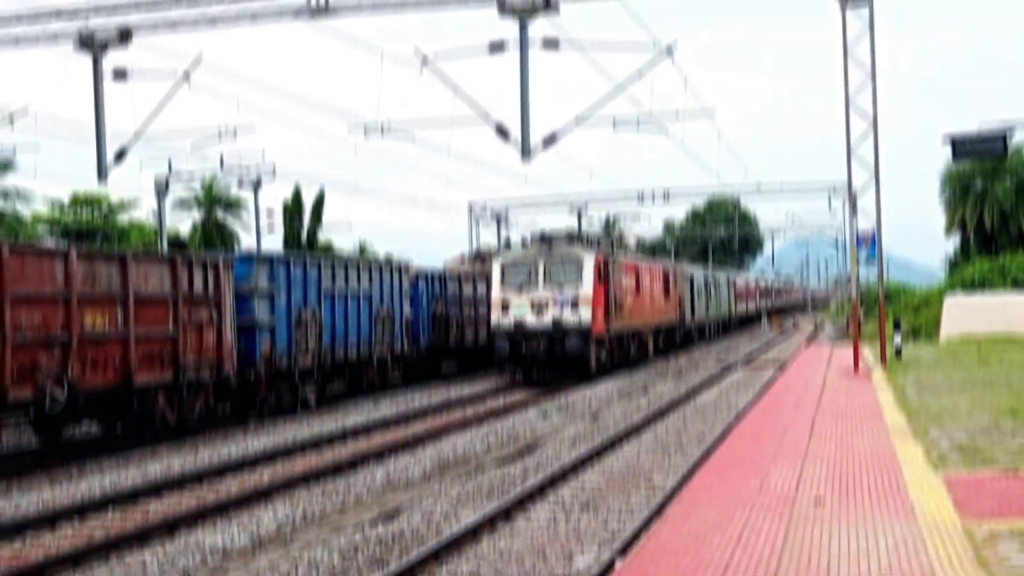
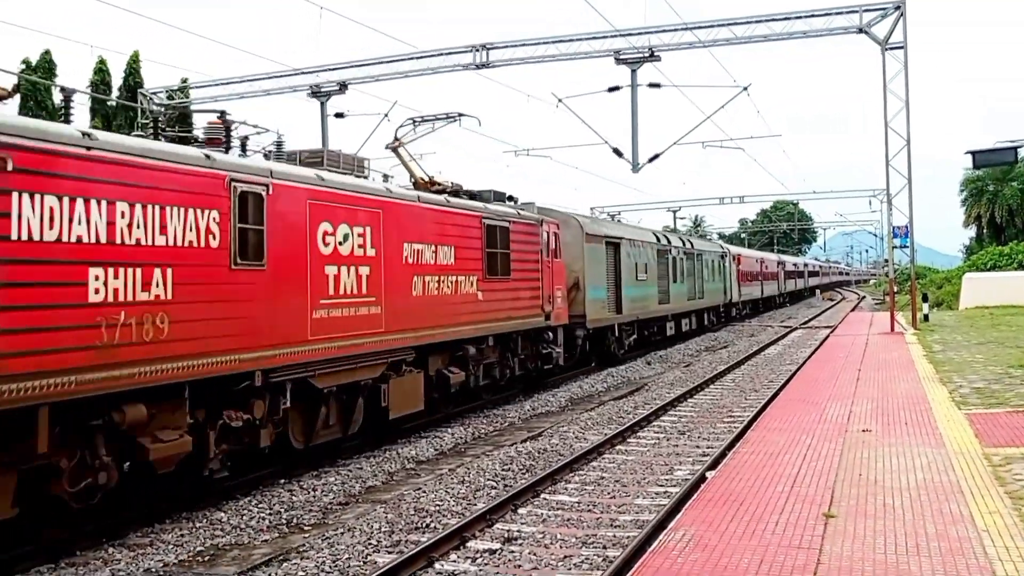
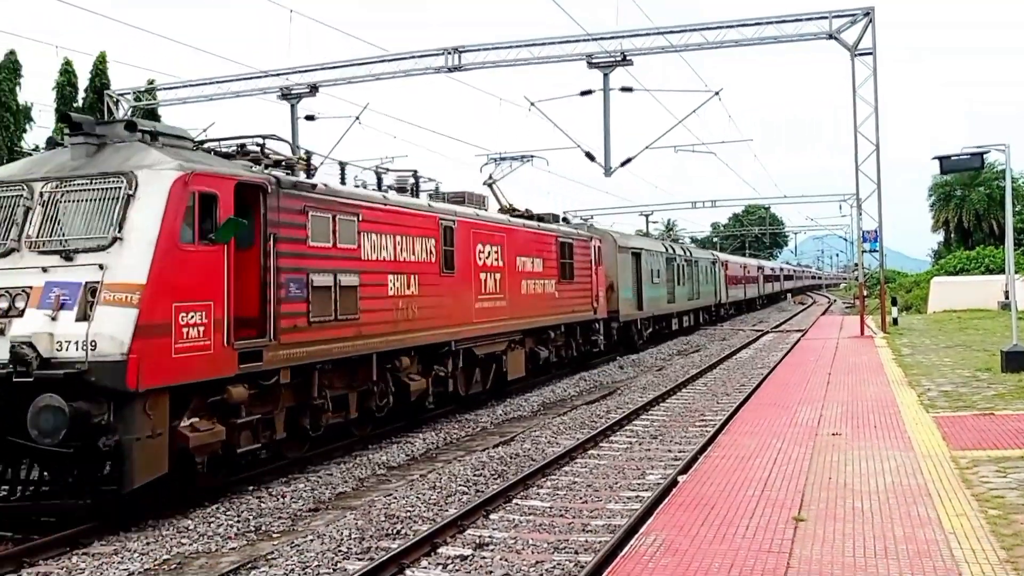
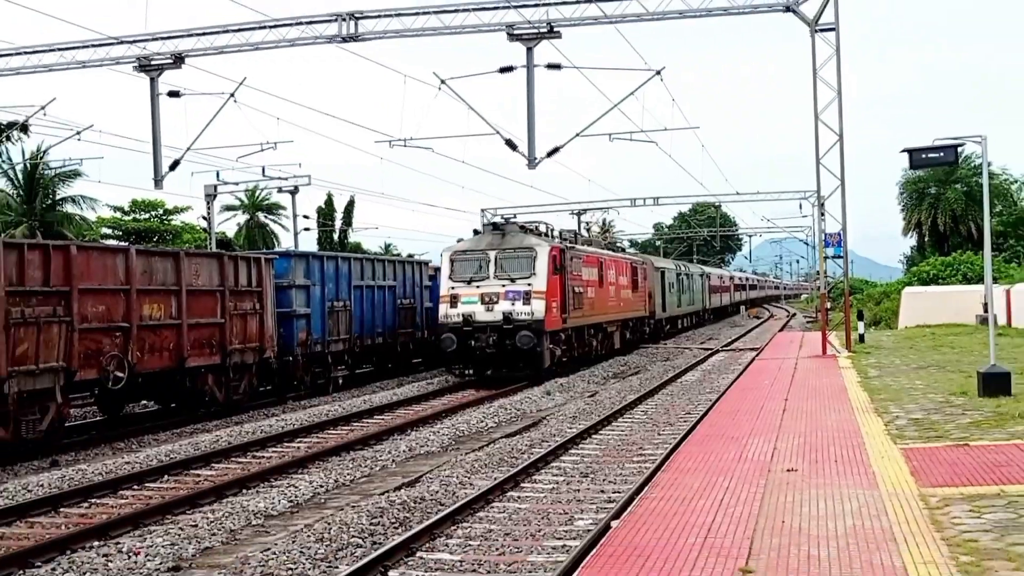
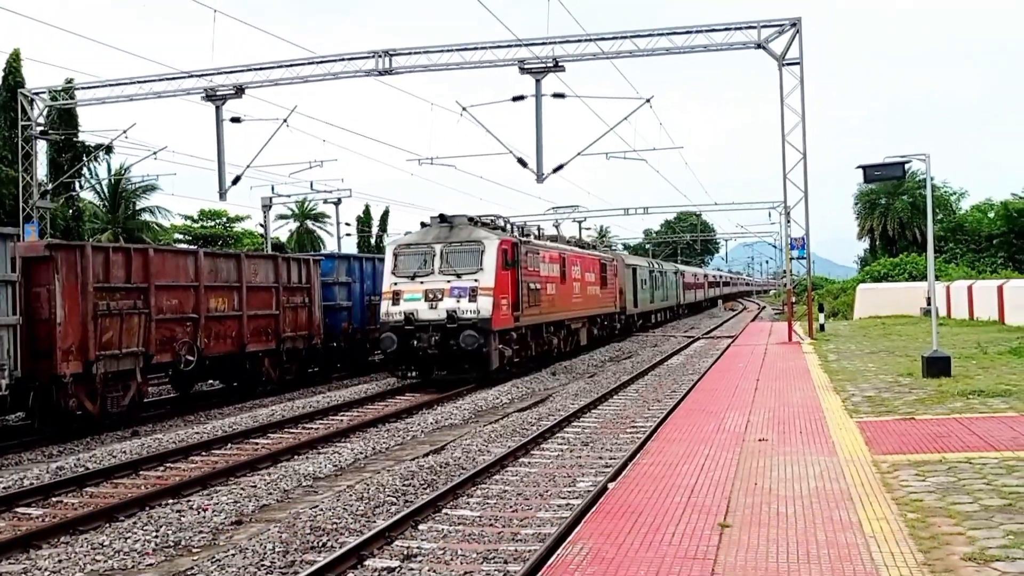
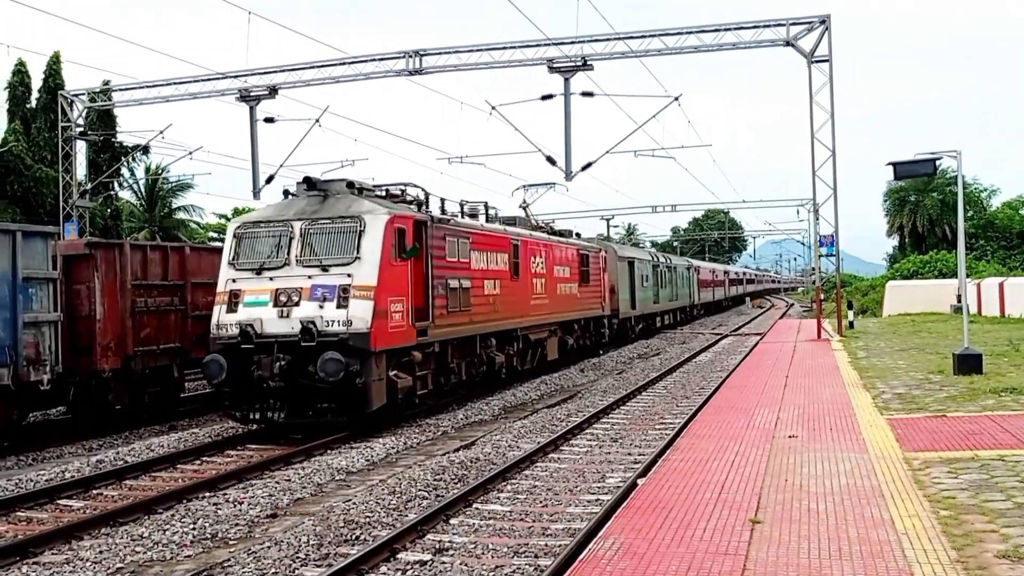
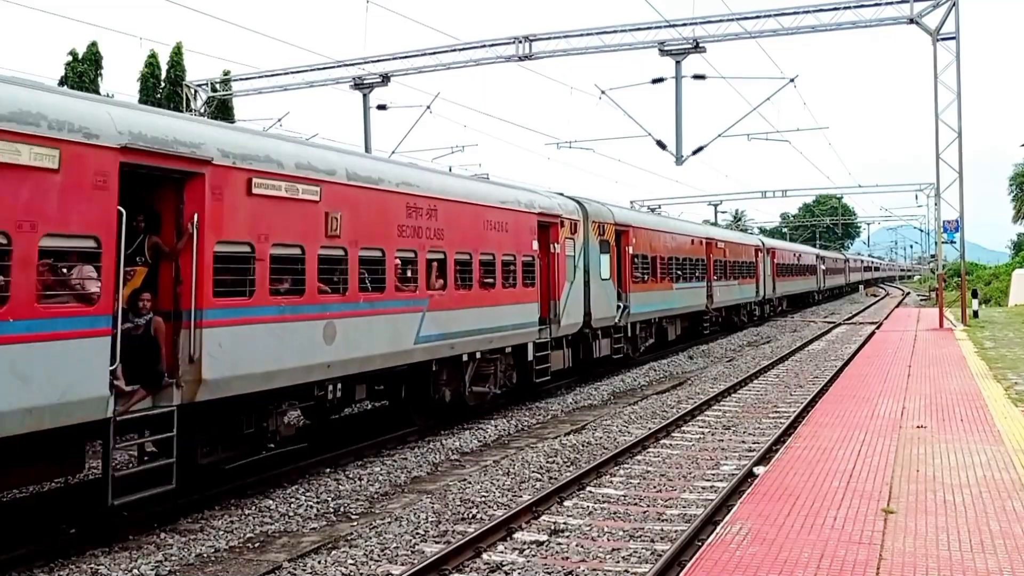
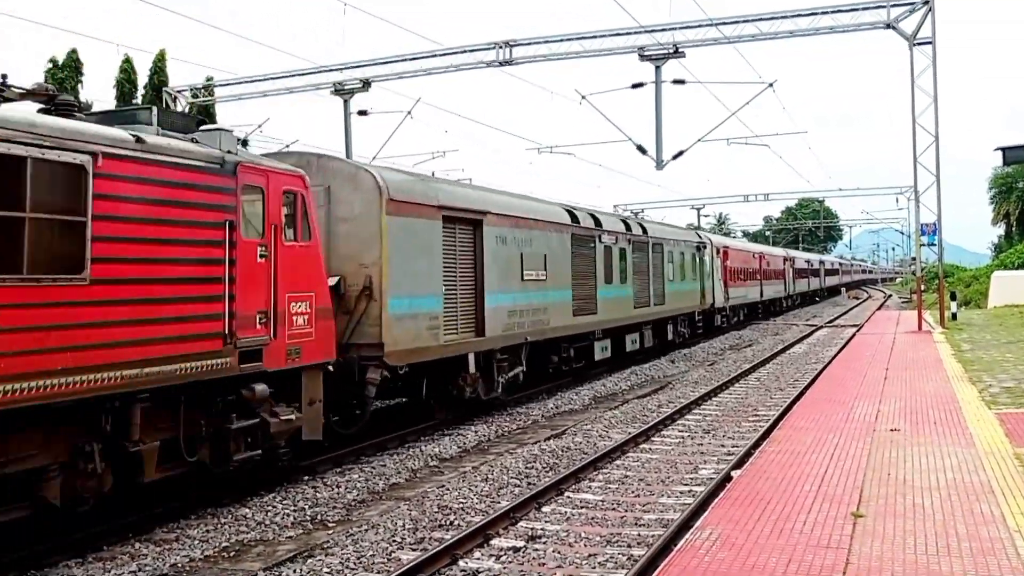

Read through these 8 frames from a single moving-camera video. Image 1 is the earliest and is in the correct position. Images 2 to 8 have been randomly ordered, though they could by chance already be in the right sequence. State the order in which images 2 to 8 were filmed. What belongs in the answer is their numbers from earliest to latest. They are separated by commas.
4, 5, 6, 3, 2, 8, 7
